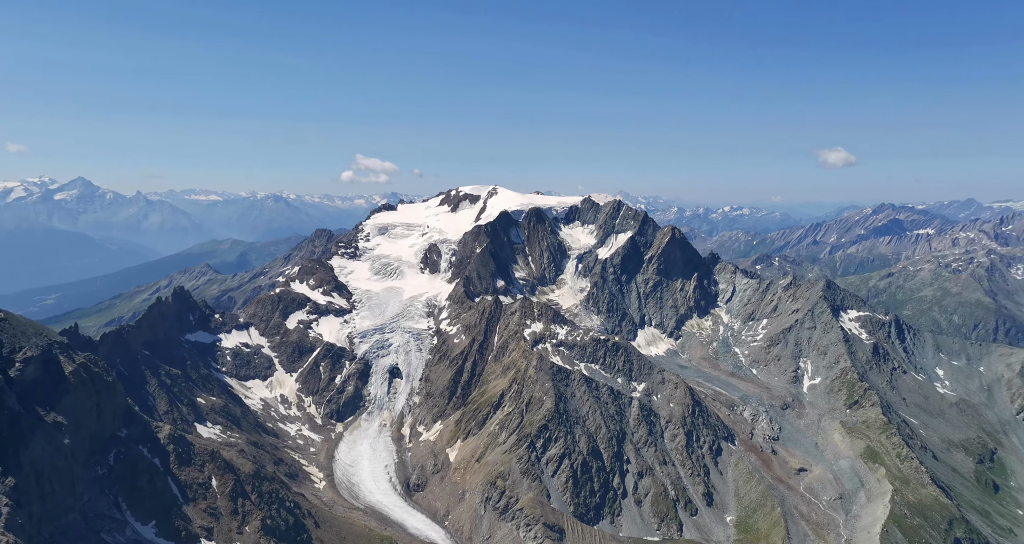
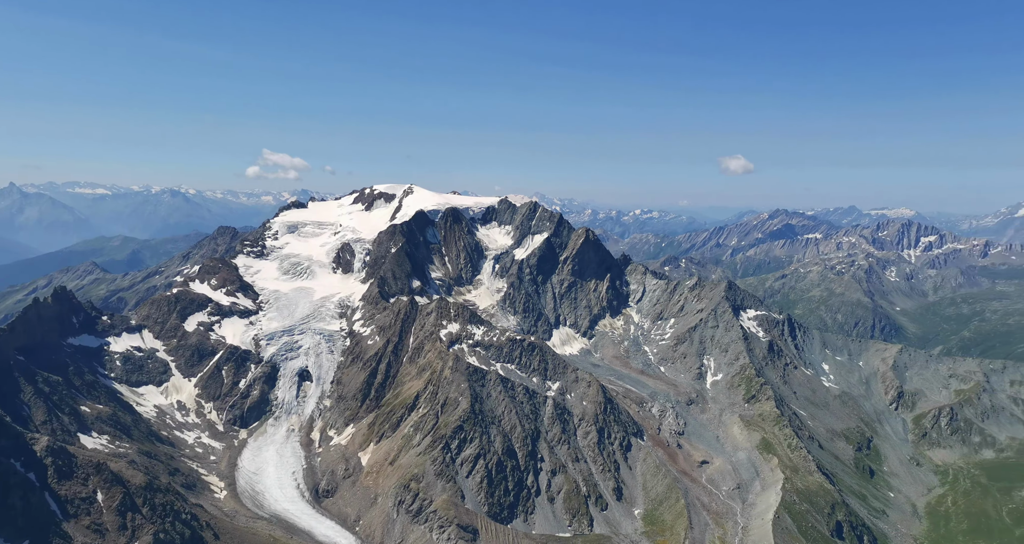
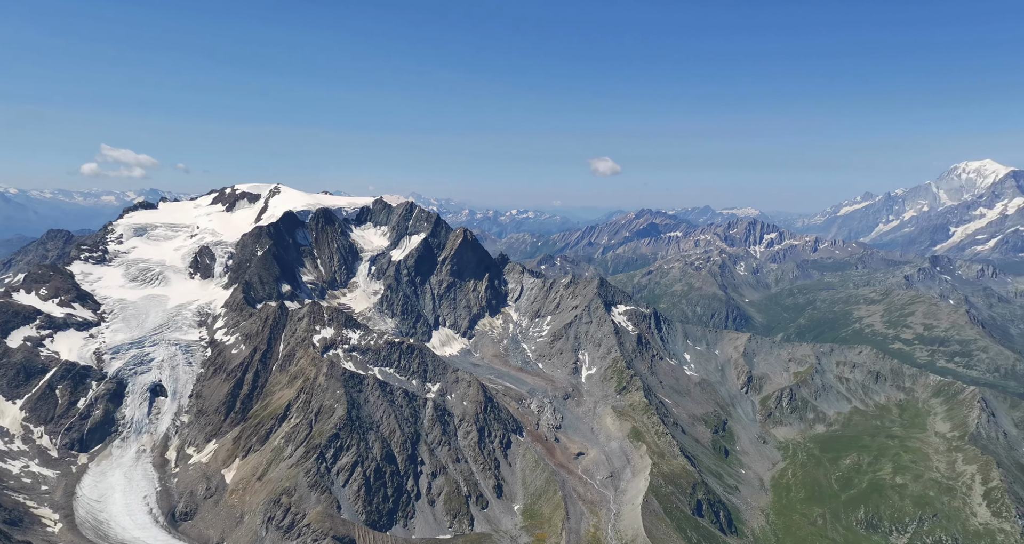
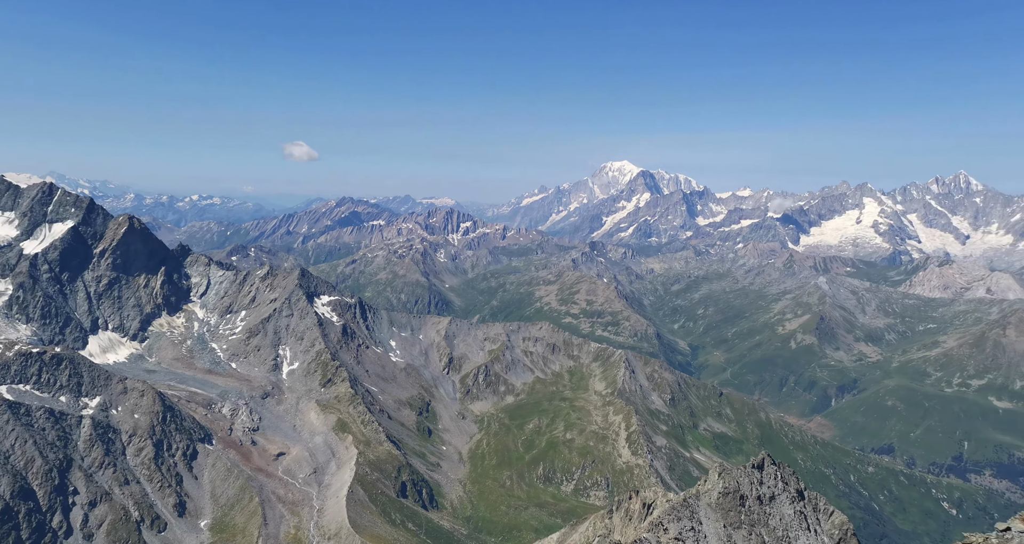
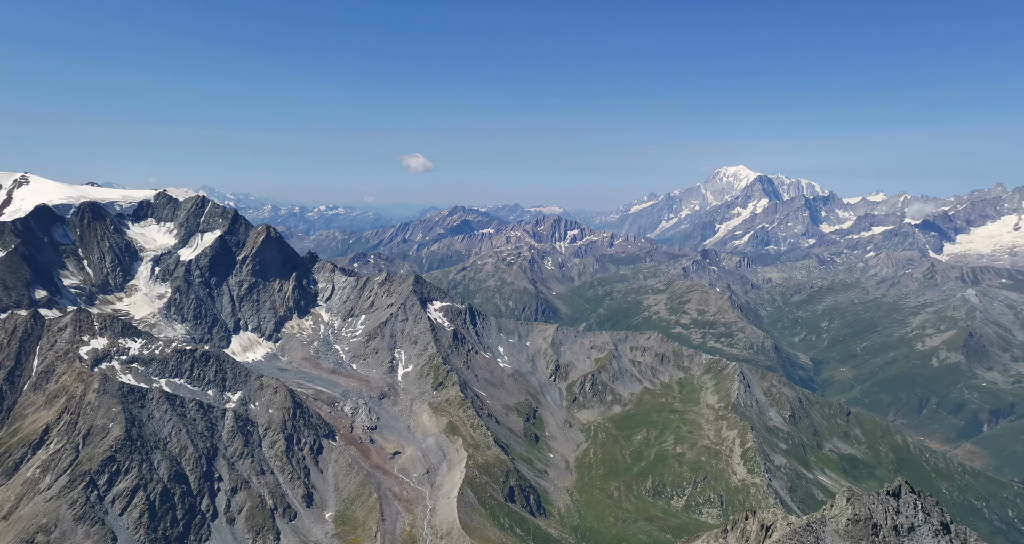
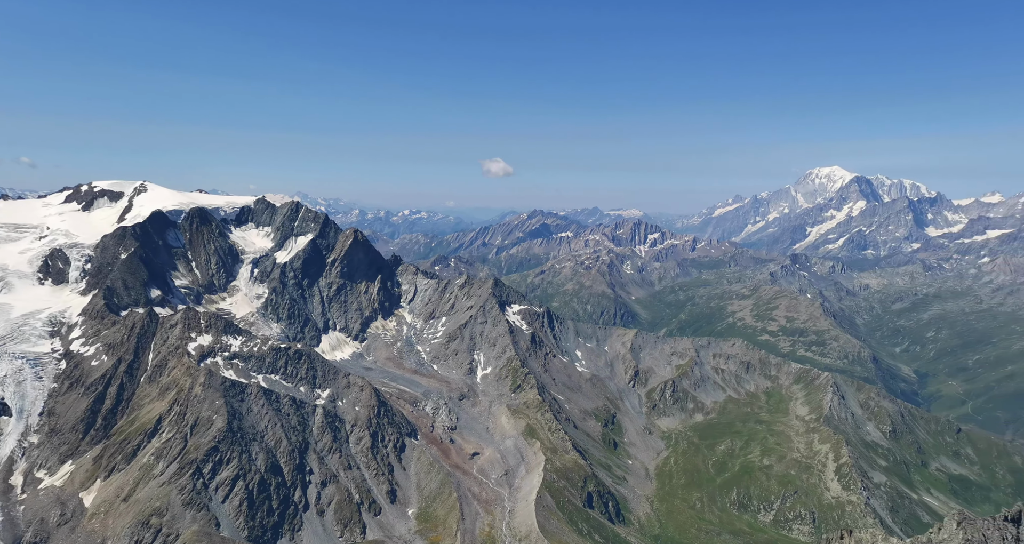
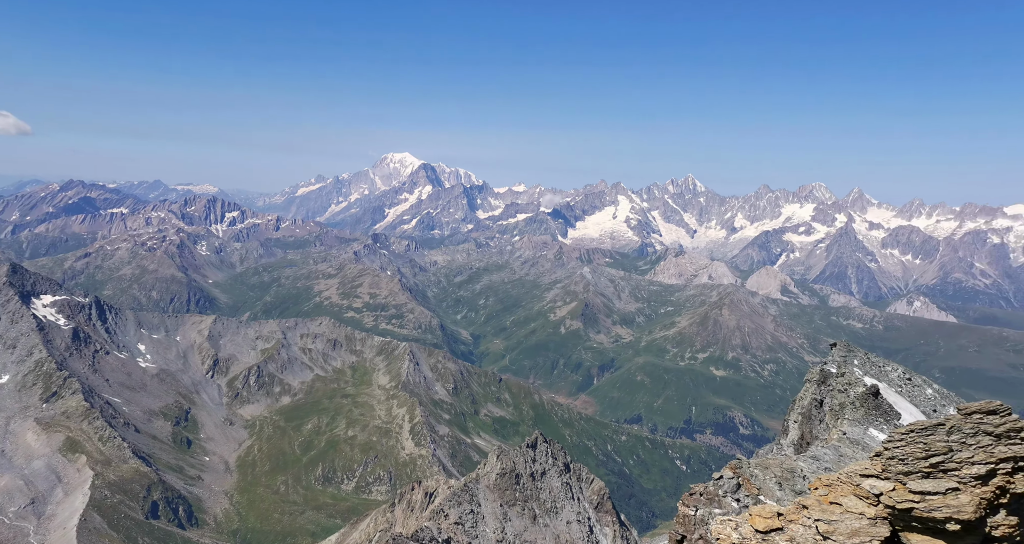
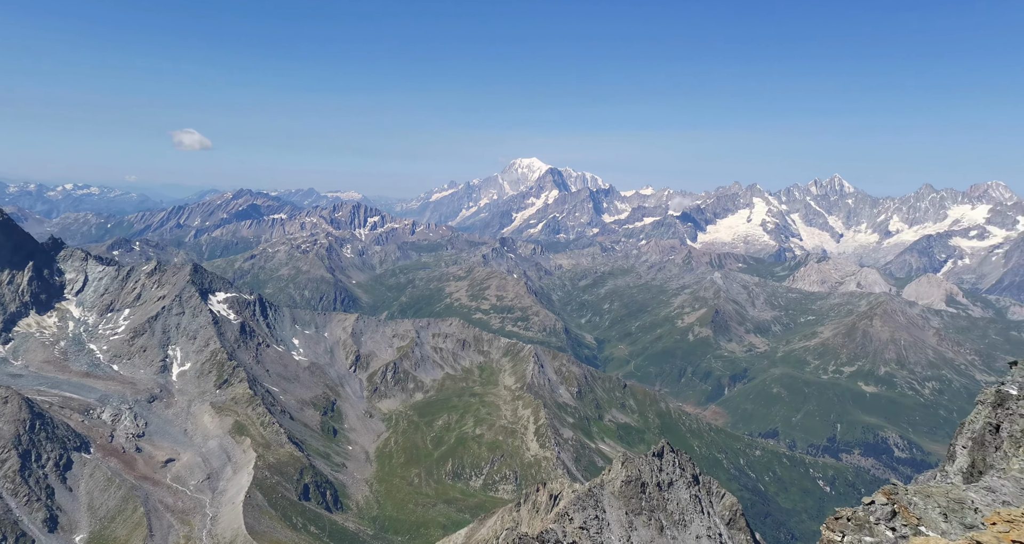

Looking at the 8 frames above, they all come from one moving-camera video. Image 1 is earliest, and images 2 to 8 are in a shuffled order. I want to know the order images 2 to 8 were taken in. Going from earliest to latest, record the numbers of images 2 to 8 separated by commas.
2, 3, 6, 5, 4, 8, 7
